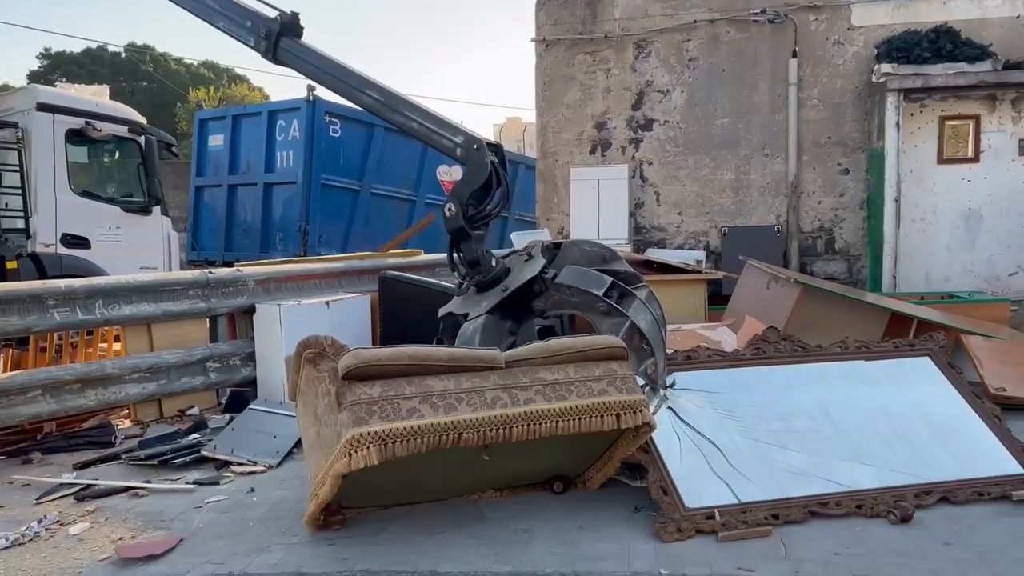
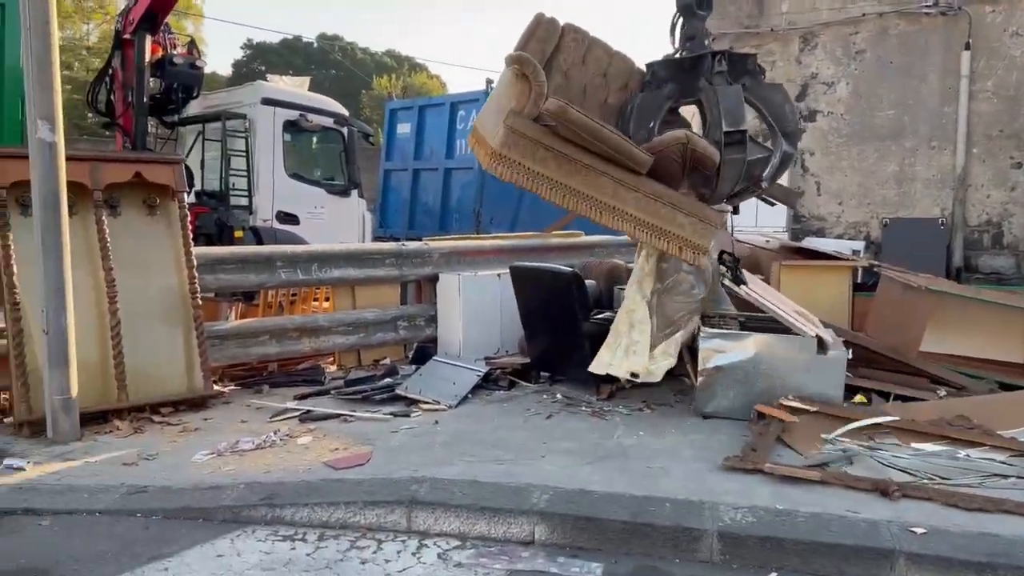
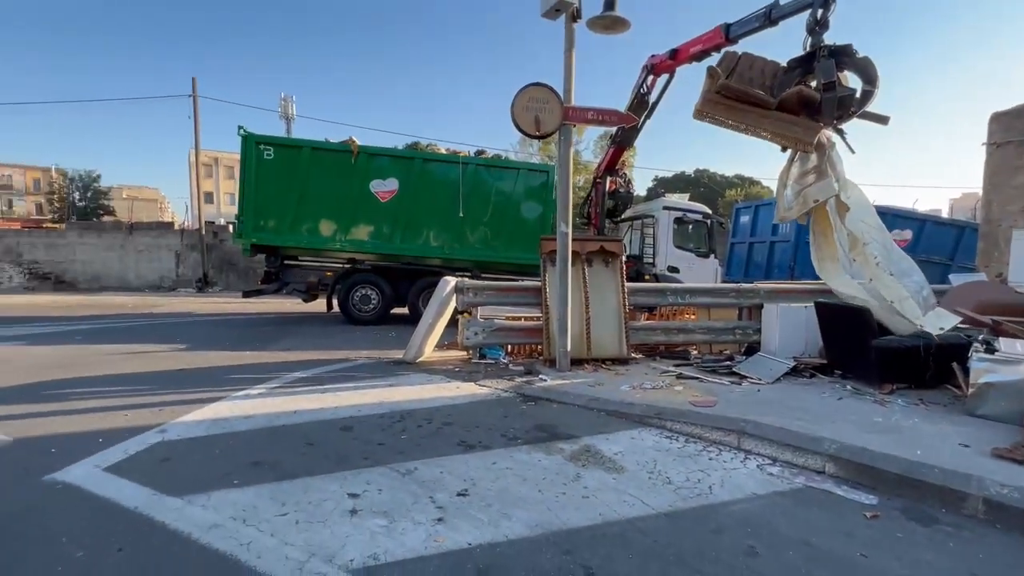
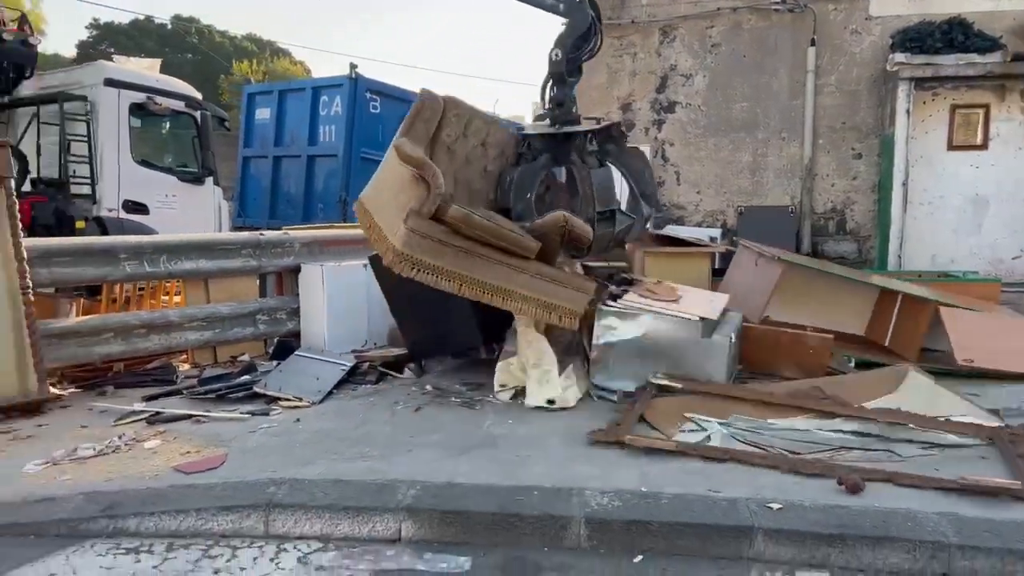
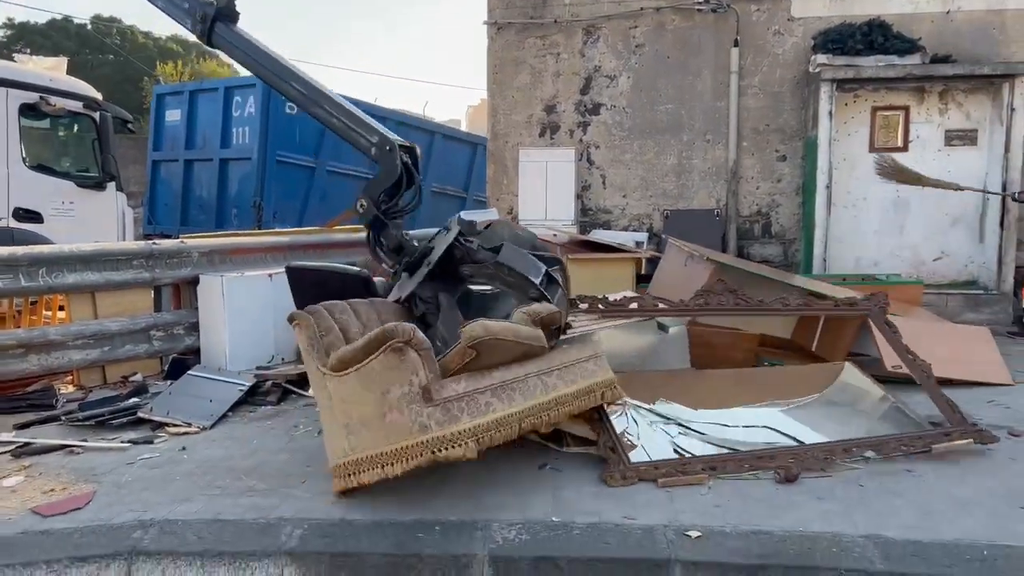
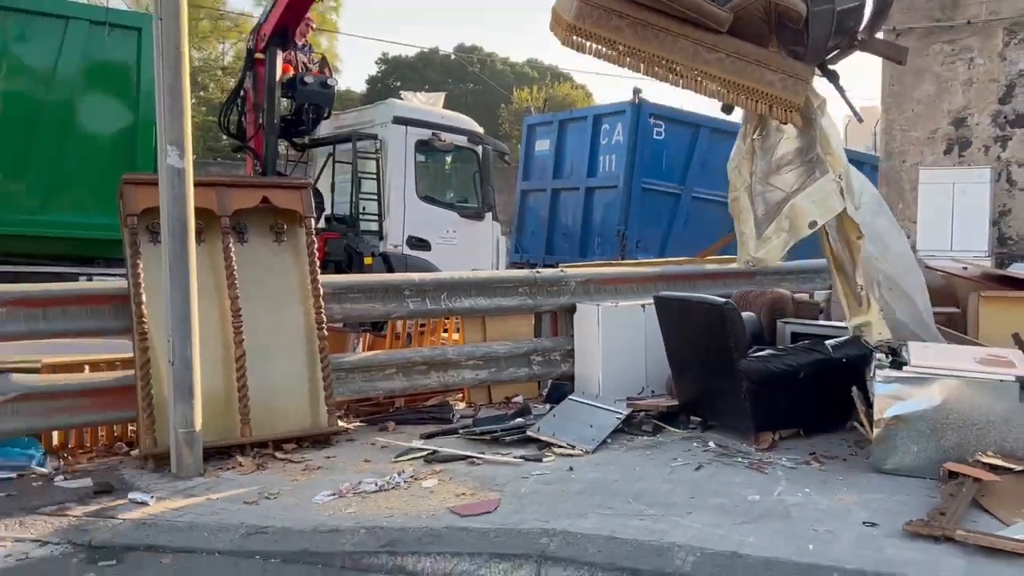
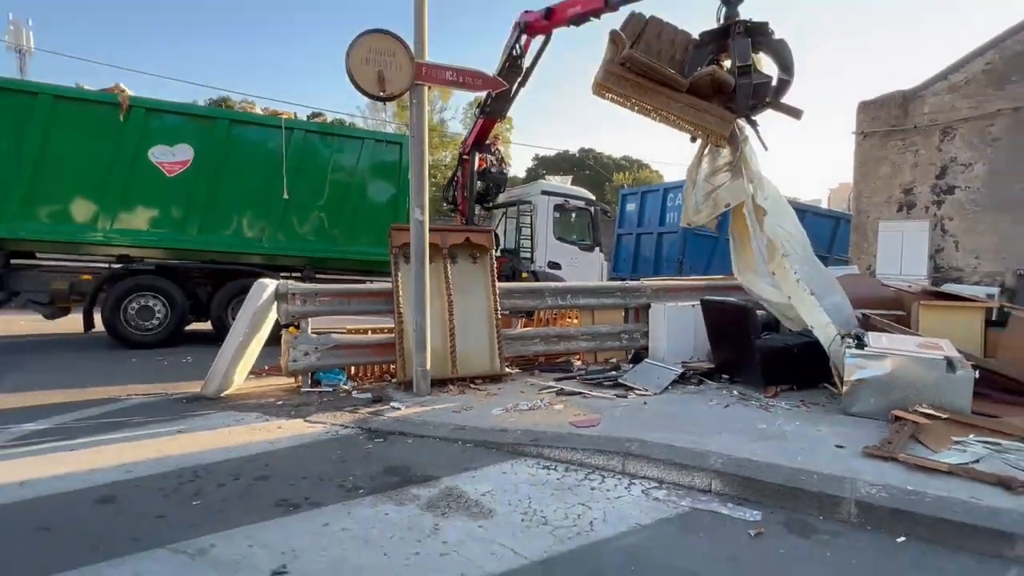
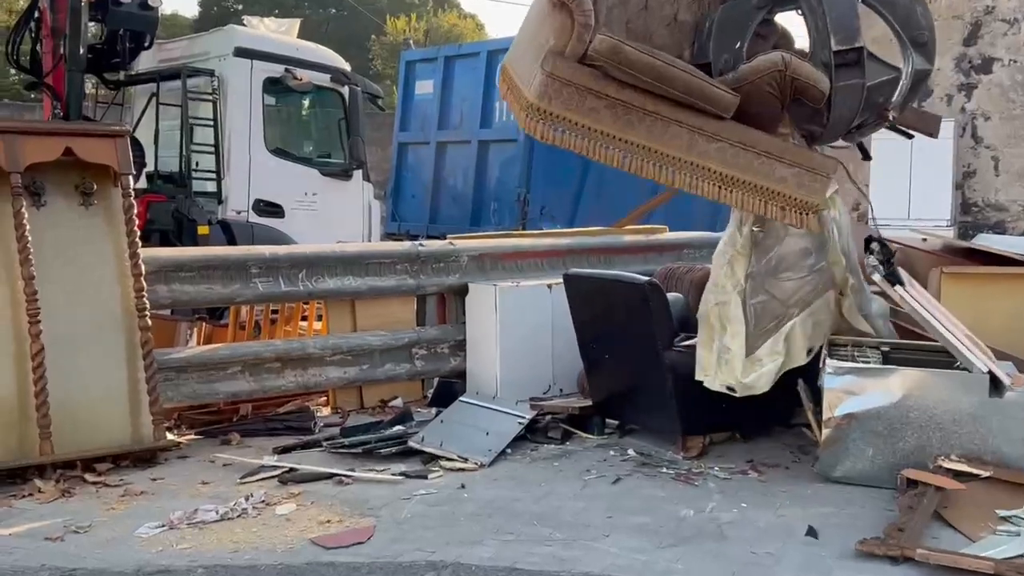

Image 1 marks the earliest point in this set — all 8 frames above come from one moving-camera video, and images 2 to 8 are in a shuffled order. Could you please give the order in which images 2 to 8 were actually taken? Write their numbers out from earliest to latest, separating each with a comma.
5, 4, 2, 8, 6, 7, 3
